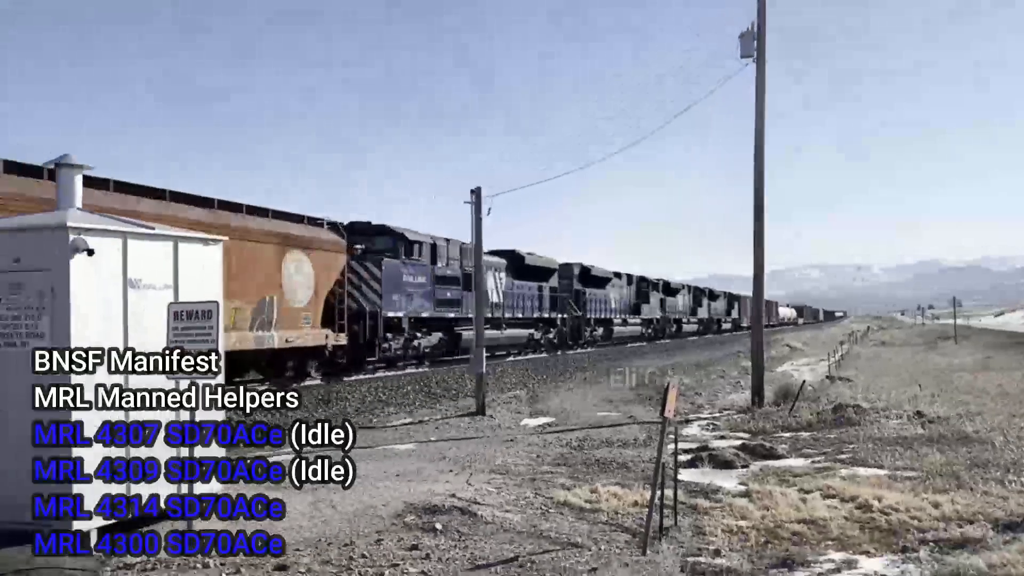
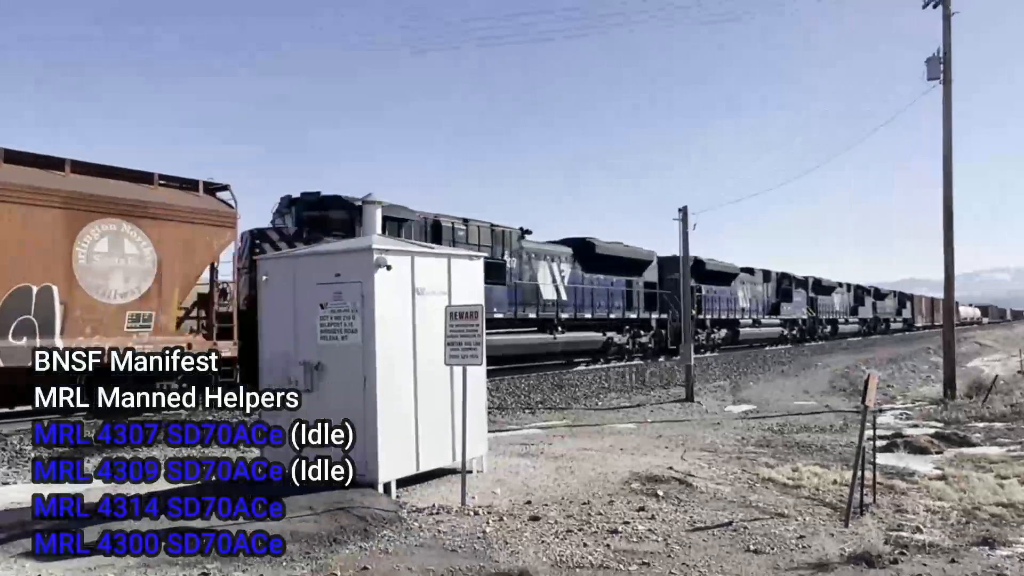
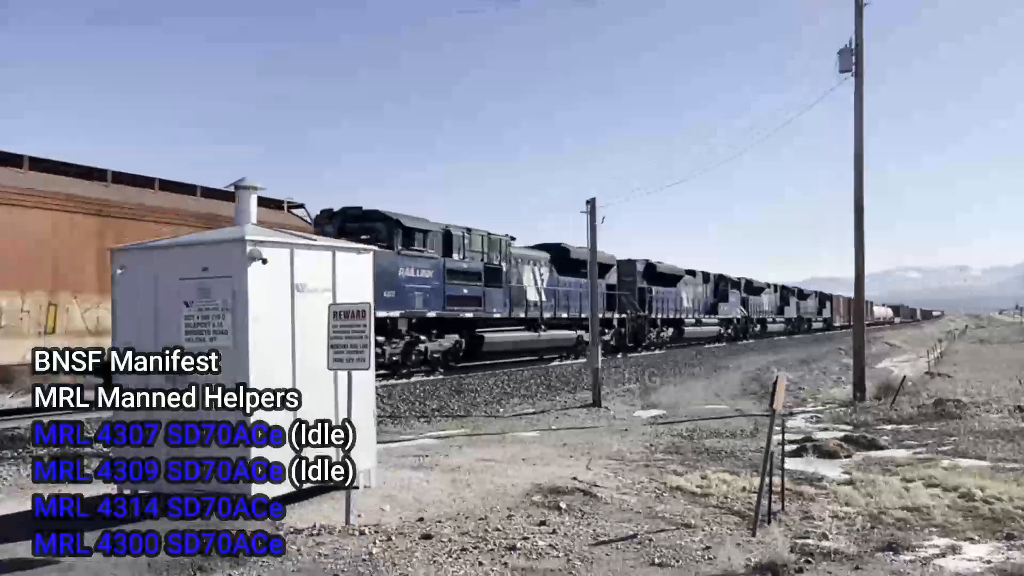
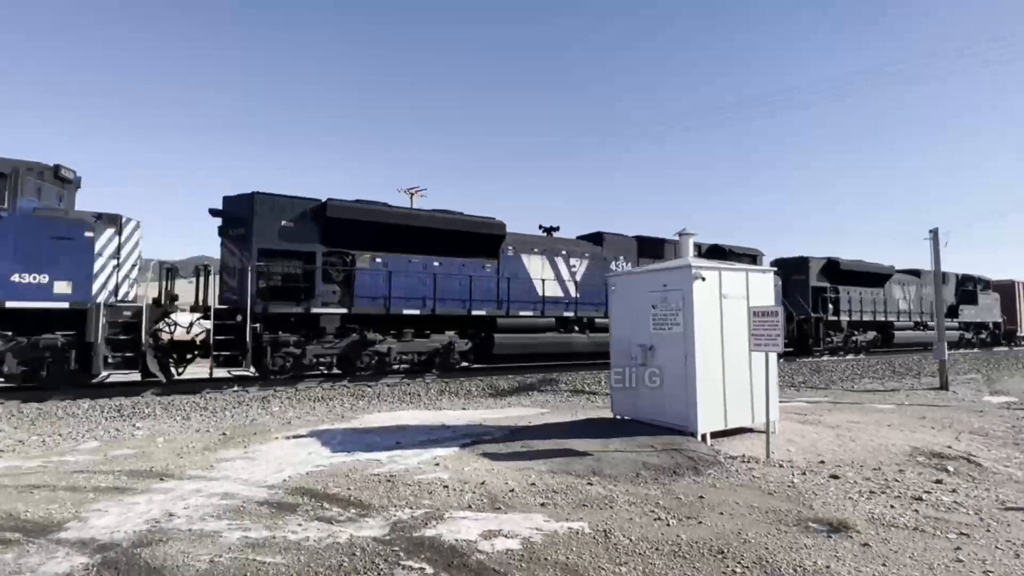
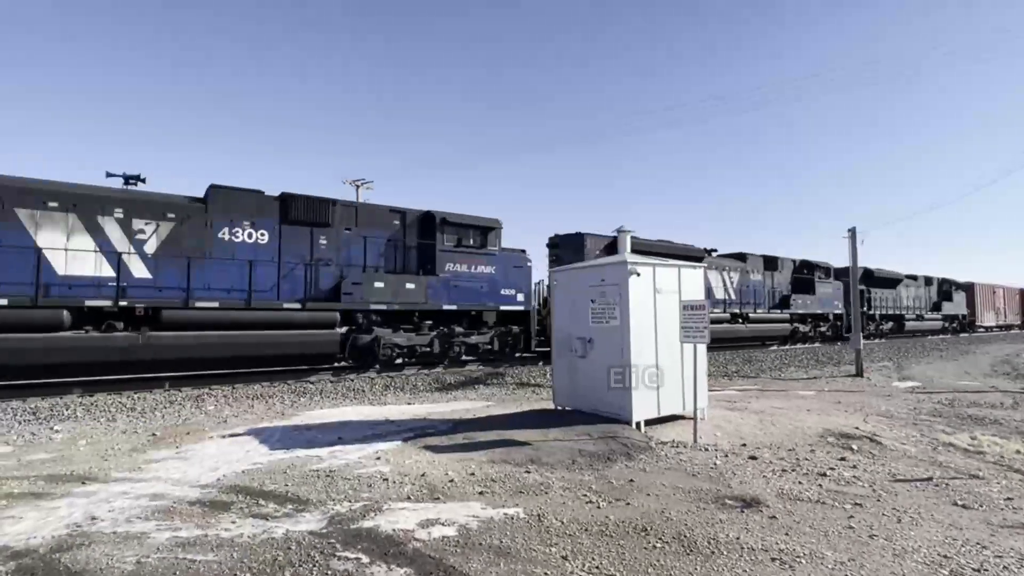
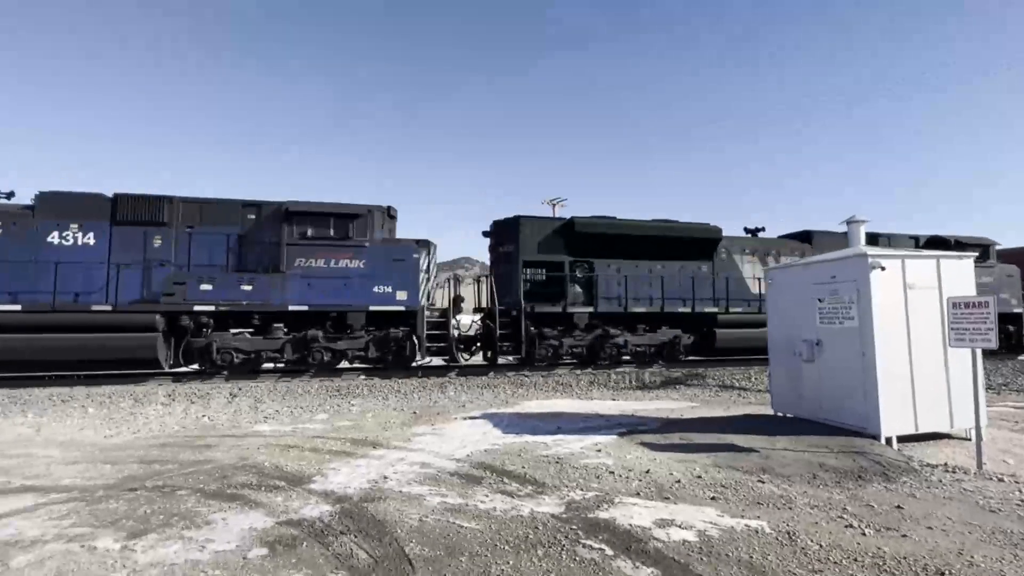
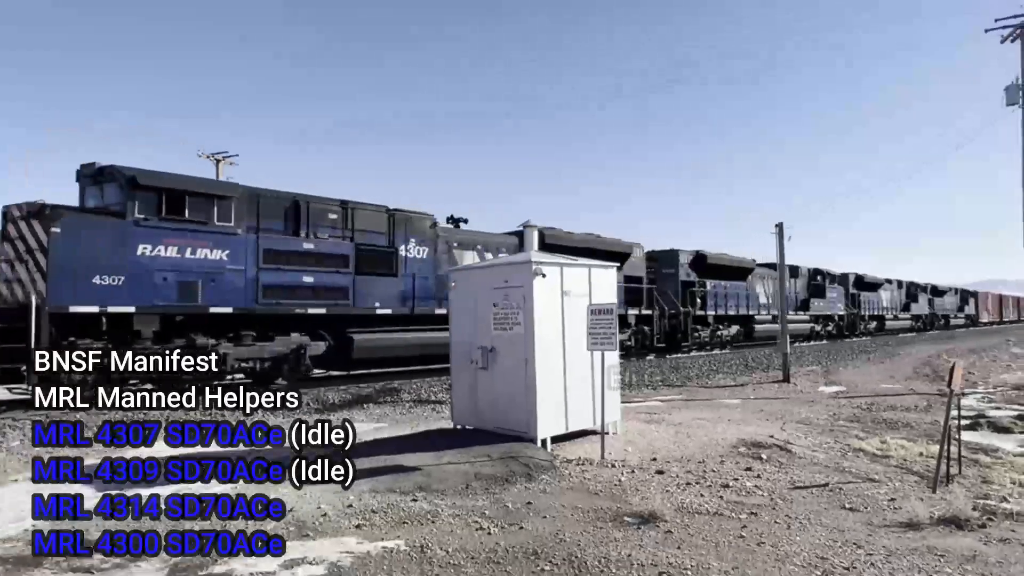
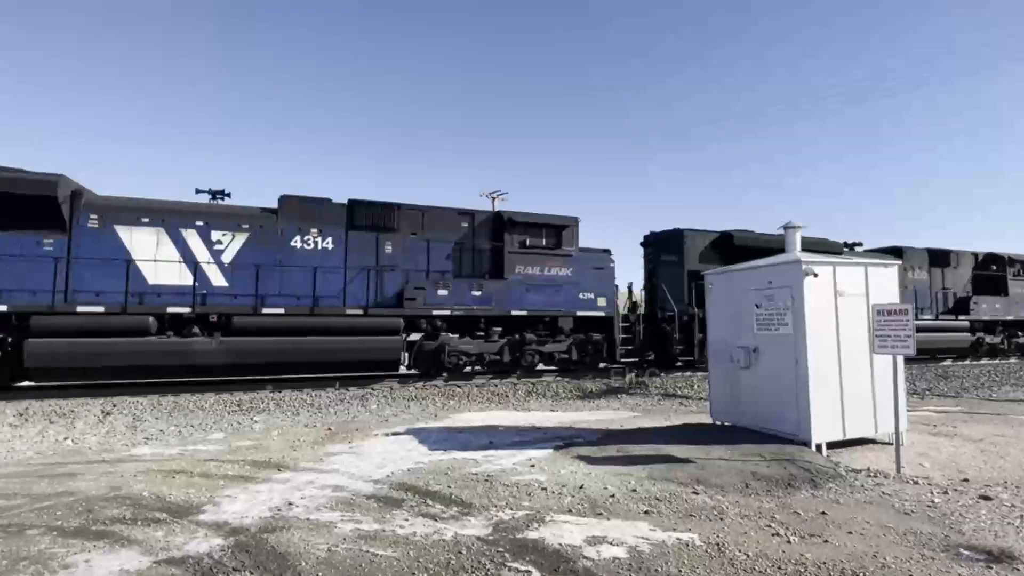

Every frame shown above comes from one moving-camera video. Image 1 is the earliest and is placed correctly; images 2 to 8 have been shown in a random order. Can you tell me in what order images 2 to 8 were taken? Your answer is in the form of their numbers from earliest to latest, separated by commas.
3, 2, 7, 5, 4, 8, 6
